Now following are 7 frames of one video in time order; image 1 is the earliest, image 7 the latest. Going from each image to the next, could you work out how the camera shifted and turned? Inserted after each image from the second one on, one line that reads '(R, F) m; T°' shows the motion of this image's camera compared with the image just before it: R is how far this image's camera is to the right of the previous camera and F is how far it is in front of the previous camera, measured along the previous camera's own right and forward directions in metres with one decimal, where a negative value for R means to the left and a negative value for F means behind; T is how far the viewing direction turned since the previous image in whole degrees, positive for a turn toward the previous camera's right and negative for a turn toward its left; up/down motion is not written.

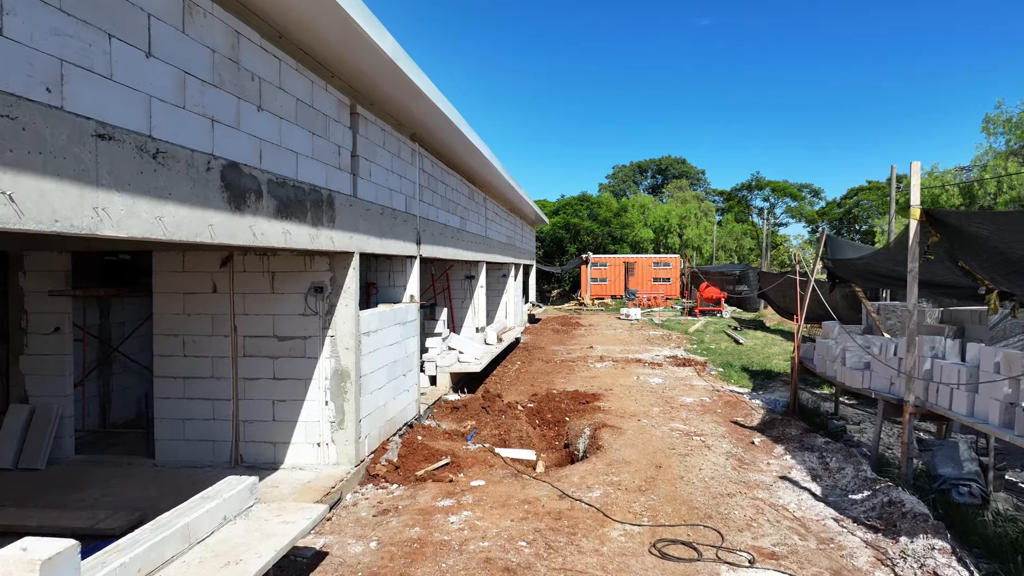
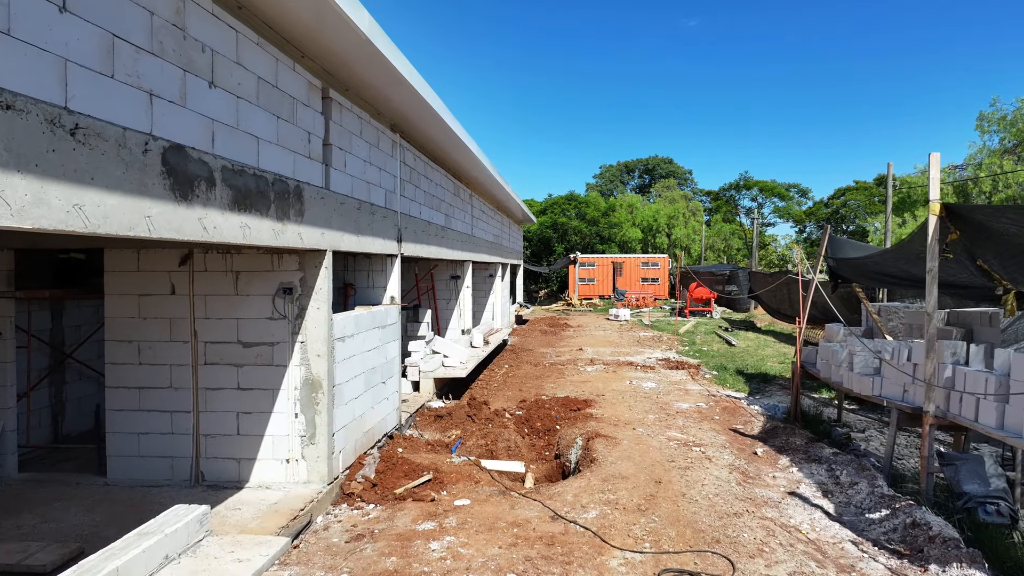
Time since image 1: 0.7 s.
(0.0, +0.4) m; +1°
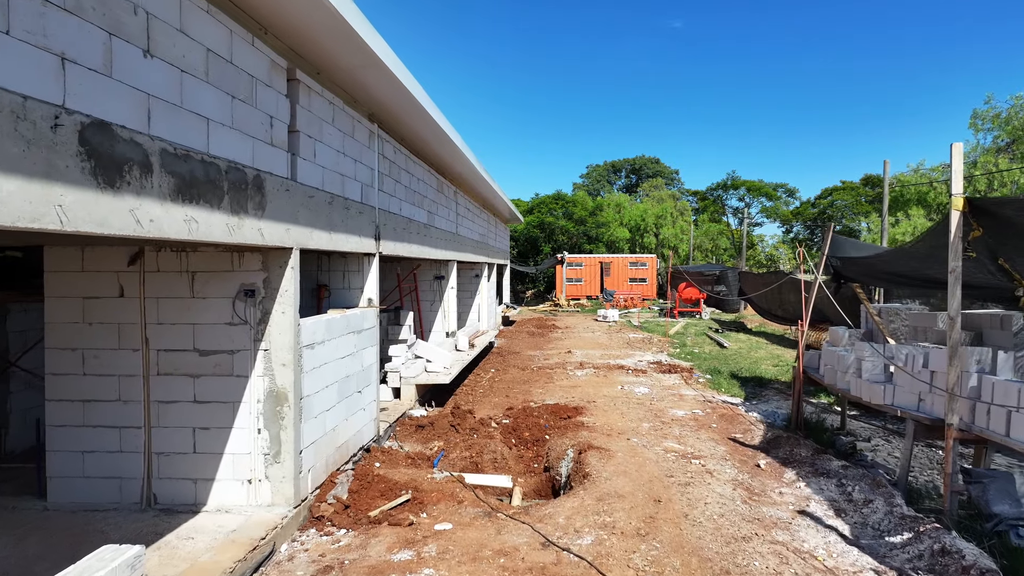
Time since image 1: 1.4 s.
(0.0, +0.4) m; +1°
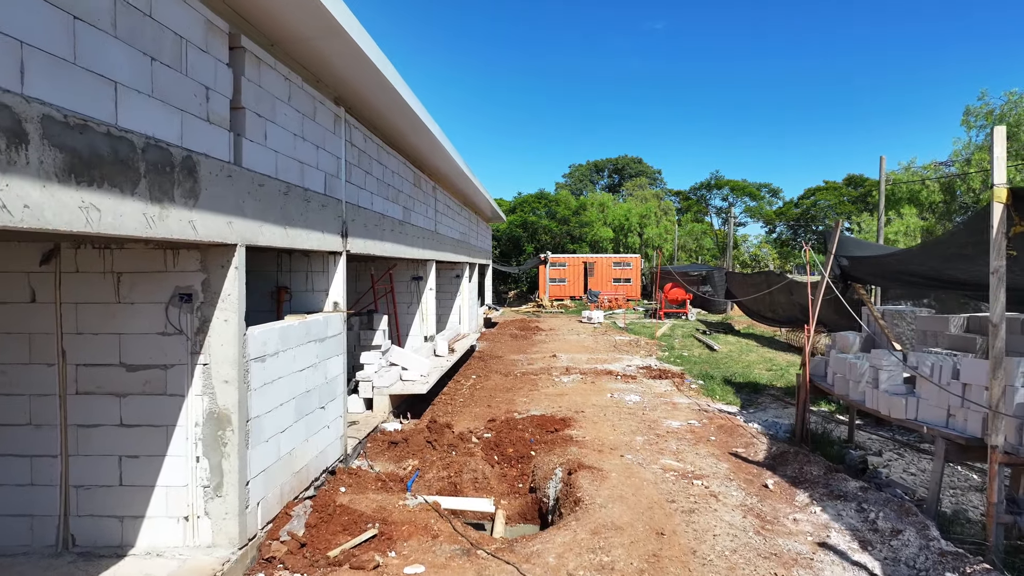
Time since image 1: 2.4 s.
(0.0, +0.5) m; +1°
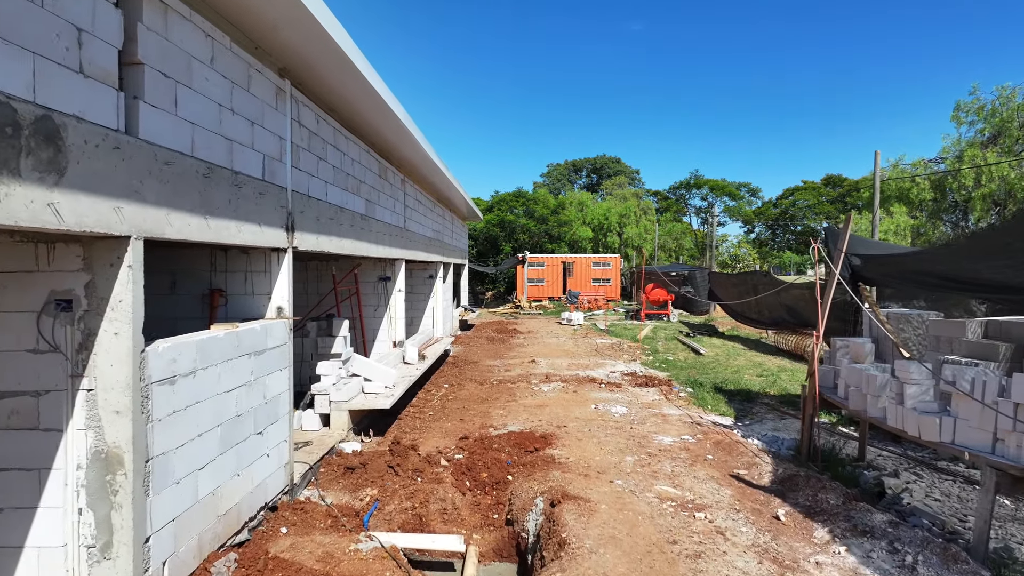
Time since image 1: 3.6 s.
(0.0, +0.7) m; +2°
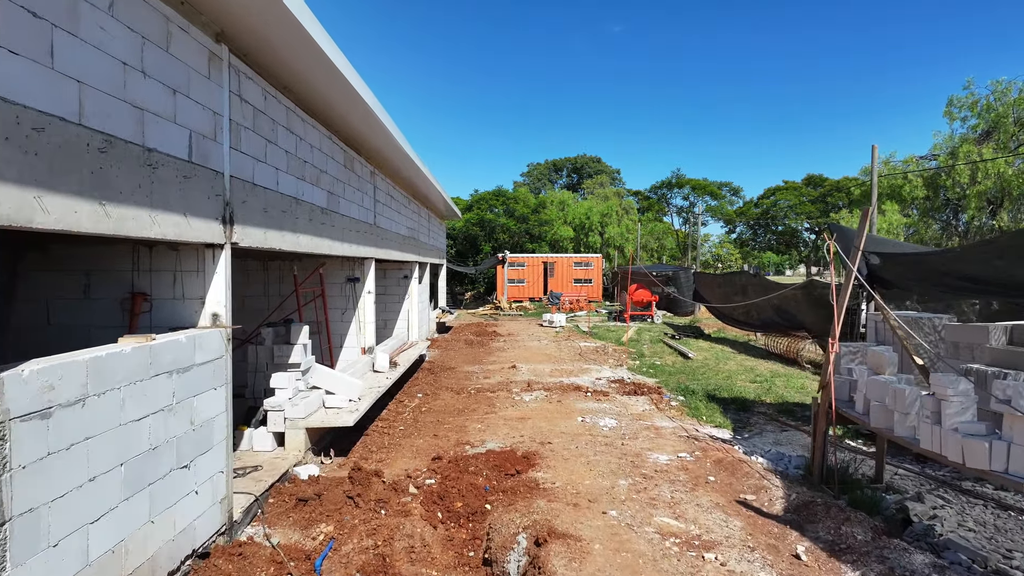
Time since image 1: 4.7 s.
(0.0, +0.6) m; +2°
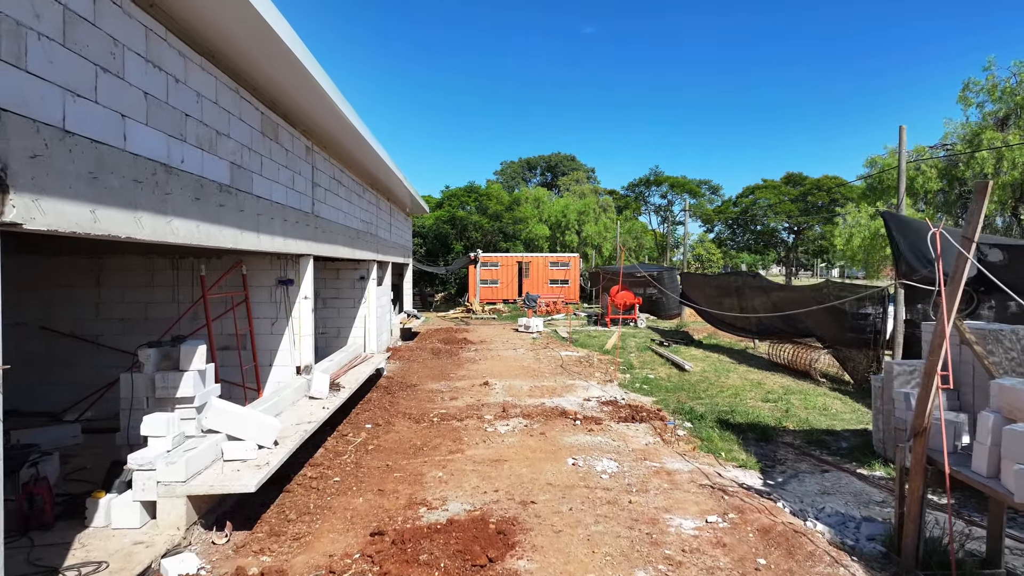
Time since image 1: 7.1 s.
(0.0, +1.5) m; +2°
